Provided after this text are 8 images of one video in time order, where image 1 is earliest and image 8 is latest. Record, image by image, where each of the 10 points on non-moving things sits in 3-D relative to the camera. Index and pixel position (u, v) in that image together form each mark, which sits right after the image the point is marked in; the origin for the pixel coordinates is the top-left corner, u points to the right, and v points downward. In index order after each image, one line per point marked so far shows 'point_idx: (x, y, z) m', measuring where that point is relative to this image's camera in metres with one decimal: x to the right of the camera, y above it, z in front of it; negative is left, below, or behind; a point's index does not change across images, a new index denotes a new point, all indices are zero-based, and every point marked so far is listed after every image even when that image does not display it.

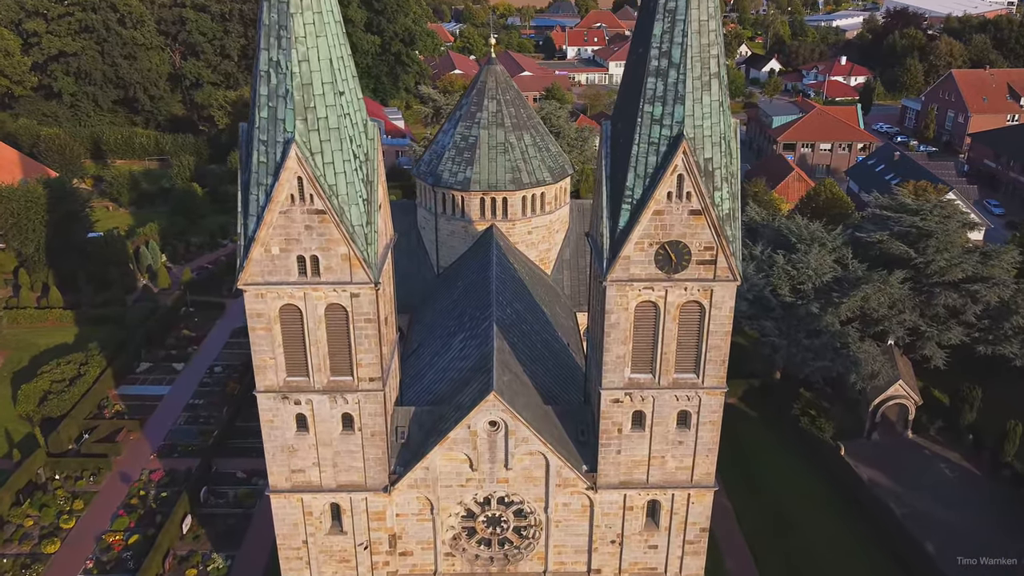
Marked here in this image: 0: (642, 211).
0: (+1.8, +1.1, +19.0) m
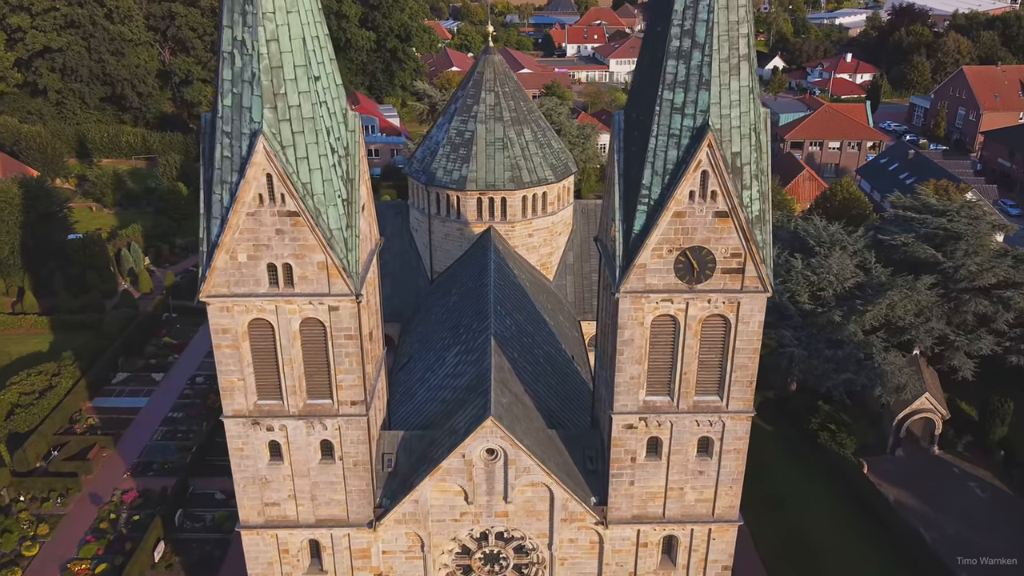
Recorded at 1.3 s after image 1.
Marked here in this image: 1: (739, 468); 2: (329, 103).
0: (+1.8, +0.9, +16.6) m
1: (+3.2, -2.5, +19.1) m
2: (-2.3, +2.3, +16.8) m
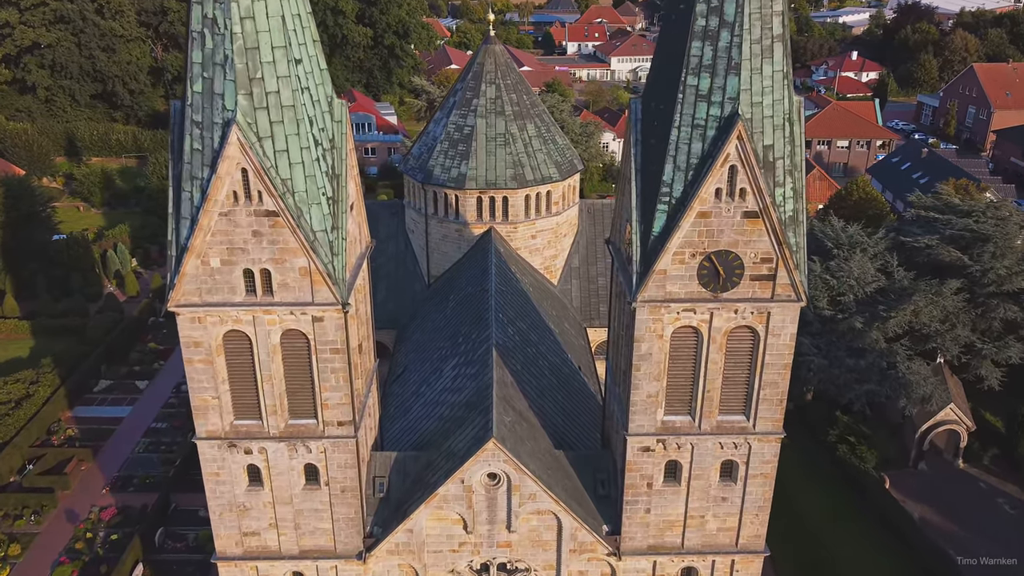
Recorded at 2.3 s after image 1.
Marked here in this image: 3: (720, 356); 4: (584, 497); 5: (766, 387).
0: (+1.9, +0.8, +14.8) m
1: (+3.2, -2.6, +17.3) m
2: (-2.2, +2.2, +15.0) m
3: (+2.4, -0.8, +16.1) m
4: (+1.0, -2.8, +18.1) m
5: (+3.0, -1.2, +16.3) m
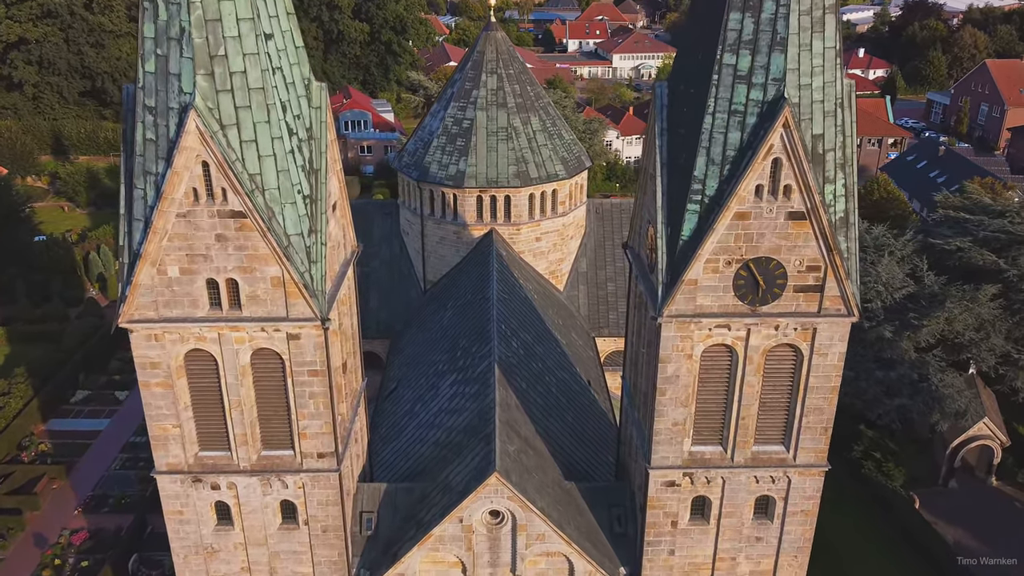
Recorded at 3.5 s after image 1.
0: (+1.9, +0.7, +12.7) m
1: (+3.3, -2.7, +15.2) m
2: (-2.1, +2.1, +12.9) m
3: (+2.5, -0.9, +14.0) m
4: (+1.0, -2.9, +15.9) m
5: (+3.1, -1.3, +14.2) m
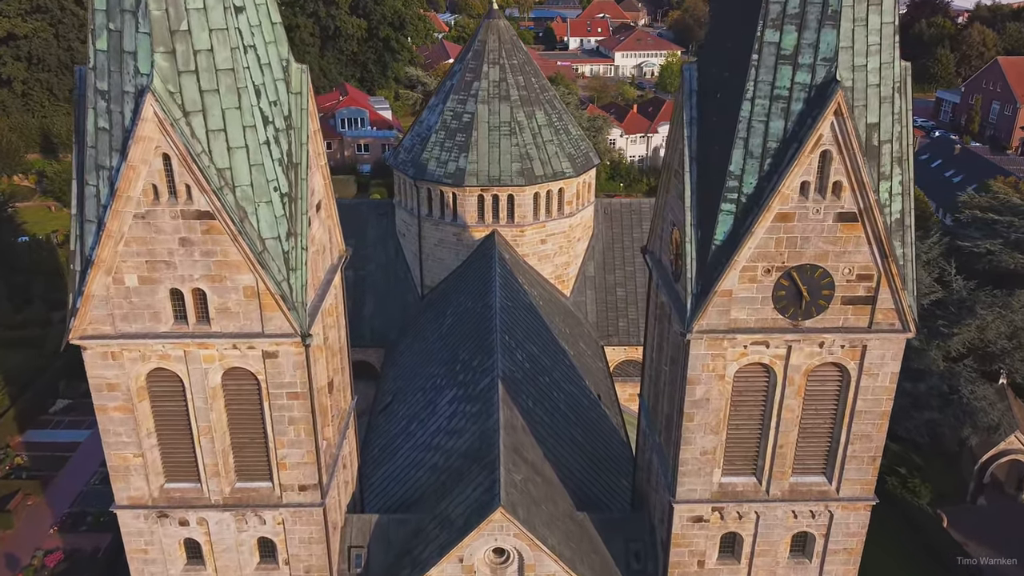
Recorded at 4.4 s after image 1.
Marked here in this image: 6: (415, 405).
0: (+2.0, +0.6, +11.0) m
1: (+3.3, -2.8, +13.5) m
2: (-2.1, +2.0, +11.3) m
3: (+2.6, -1.0, +12.4) m
4: (+1.1, -3.0, +14.3) m
5: (+3.1, -1.4, +12.6) m
6: (-1.3, -1.6, +18.7) m
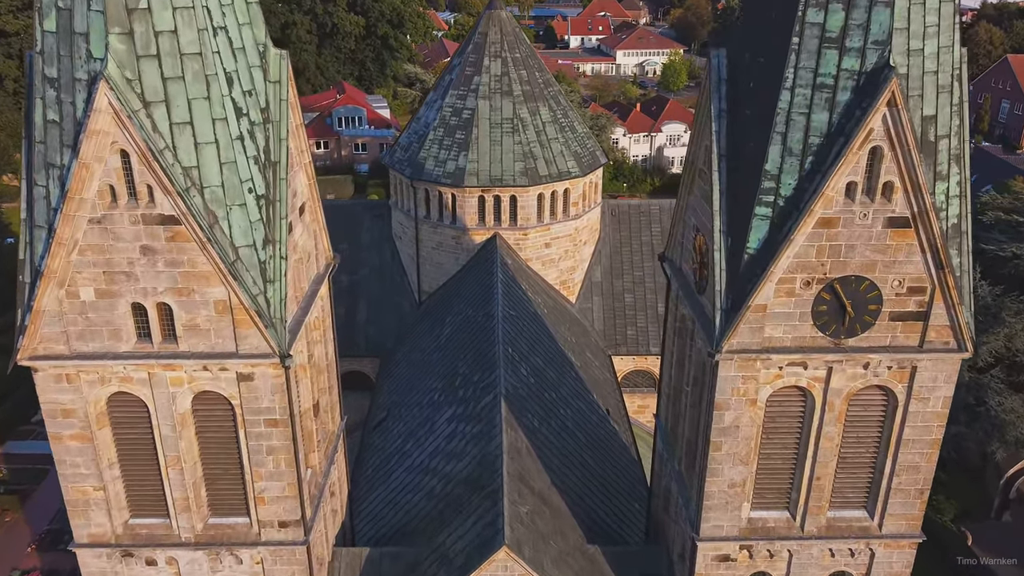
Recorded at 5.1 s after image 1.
0: (+2.0, +0.5, +9.7) m
1: (+3.4, -2.9, +12.2) m
2: (-2.0, +1.9, +9.9) m
3: (+2.6, -1.1, +11.0) m
4: (+1.1, -3.1, +12.9) m
5: (+3.2, -1.5, +11.2) m
6: (-1.3, -1.7, +17.4) m
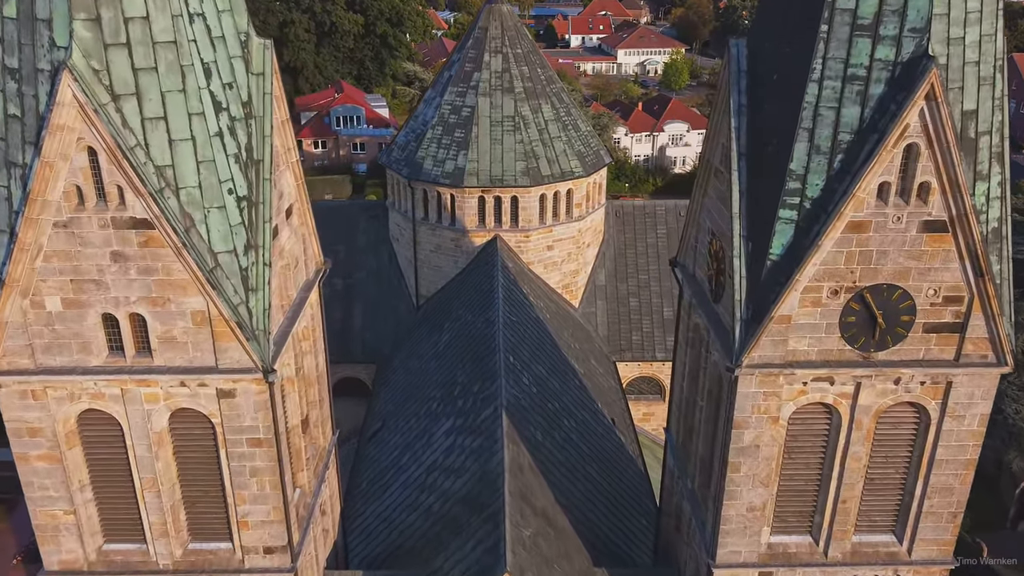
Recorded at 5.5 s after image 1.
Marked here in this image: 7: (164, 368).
0: (+2.1, +0.4, +8.9) m
1: (+3.4, -3.0, +11.4) m
2: (-2.0, +1.8, +9.1) m
3: (+2.6, -1.2, +10.2) m
4: (+1.1, -3.1, +12.1) m
5: (+3.2, -1.6, +10.4) m
6: (-1.3, -1.8, +16.6) m
7: (-2.4, -0.6, +9.6) m
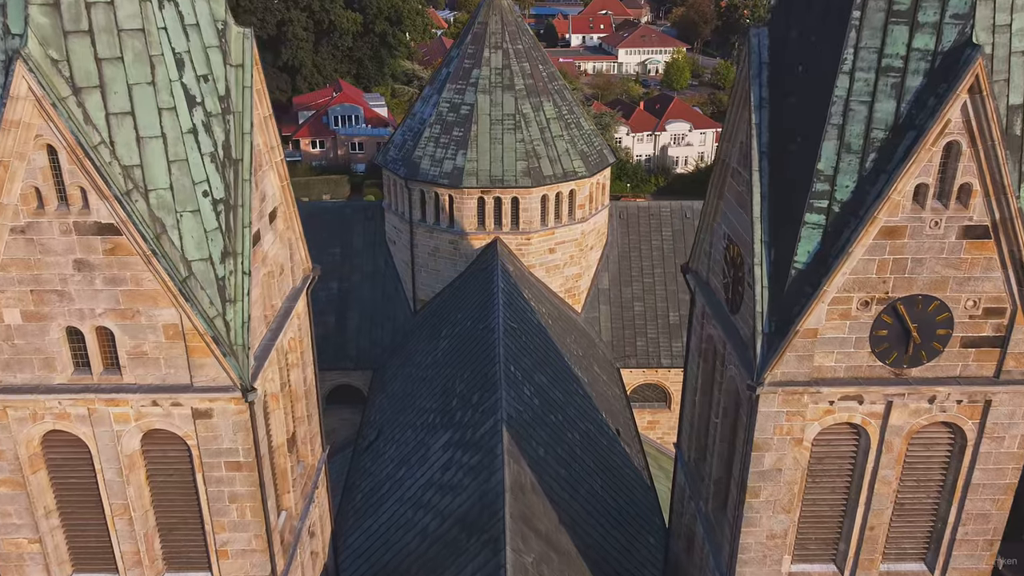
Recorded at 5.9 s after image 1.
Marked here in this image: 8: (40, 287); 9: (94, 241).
0: (+2.1, +0.4, +8.1) m
1: (+3.4, -3.1, +10.6) m
2: (-2.0, +1.7, +8.4) m
3: (+2.6, -1.3, +9.5) m
4: (+1.1, -3.2, +11.4) m
5: (+3.2, -1.7, +9.7) m
6: (-1.3, -1.8, +15.8) m
7: (-2.4, -0.6, +8.8) m
8: (-2.9, 0.0, +8.4) m
9: (-2.5, +0.3, +8.2) m
